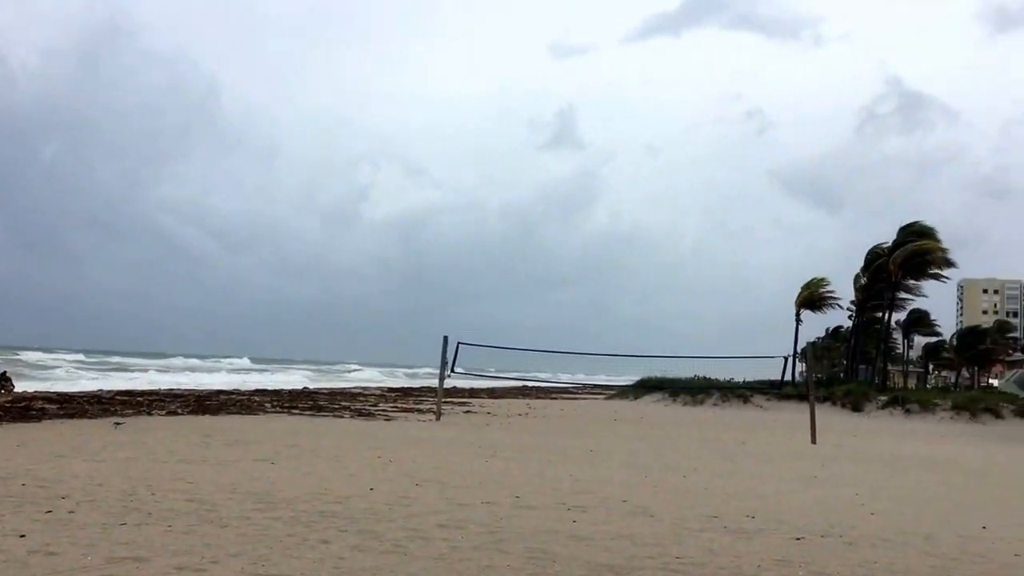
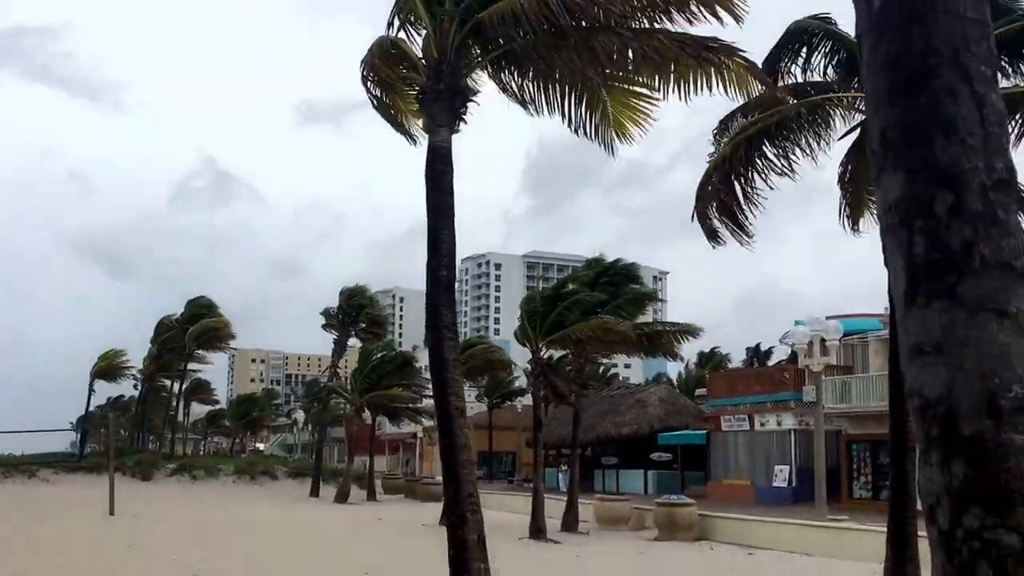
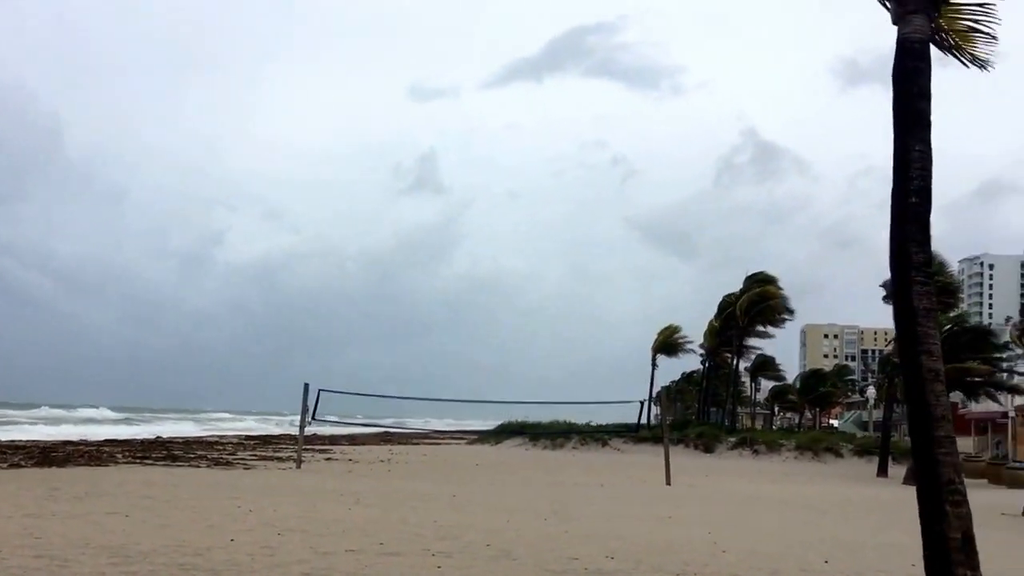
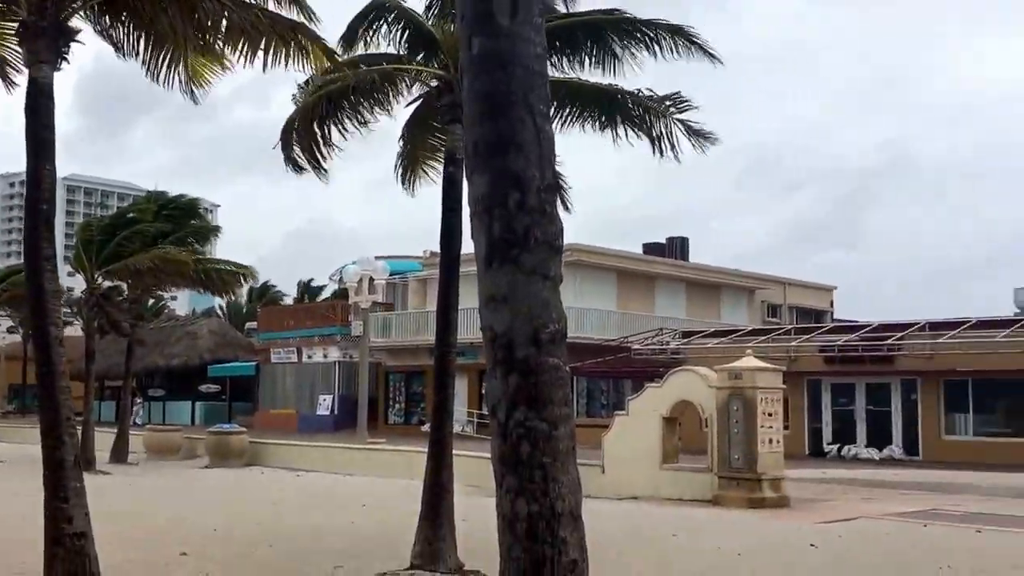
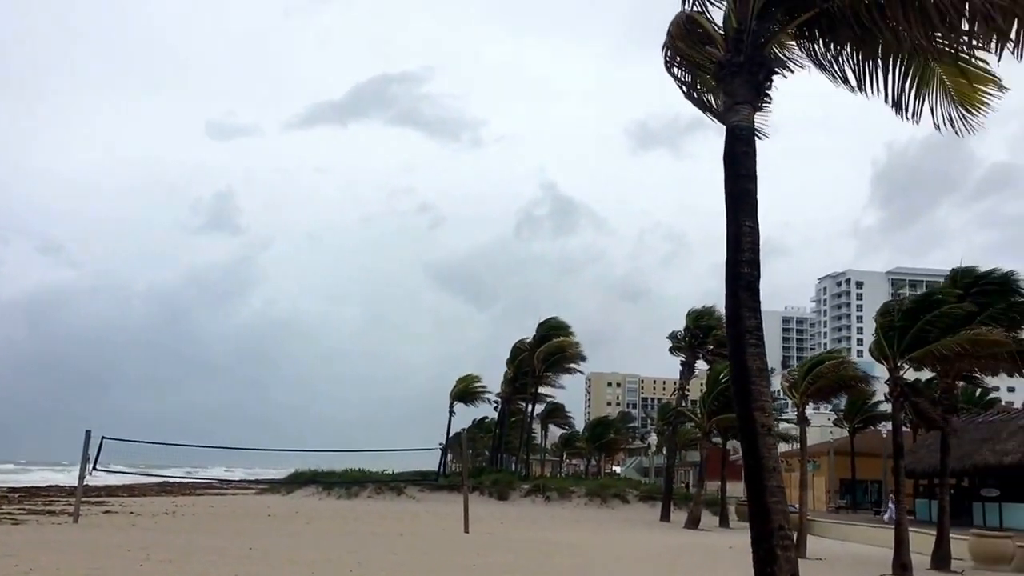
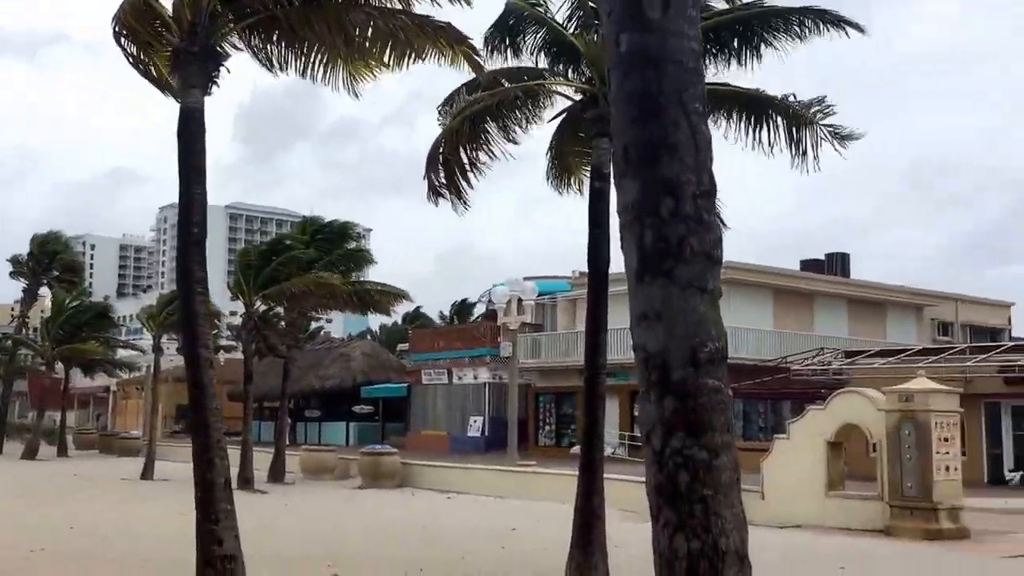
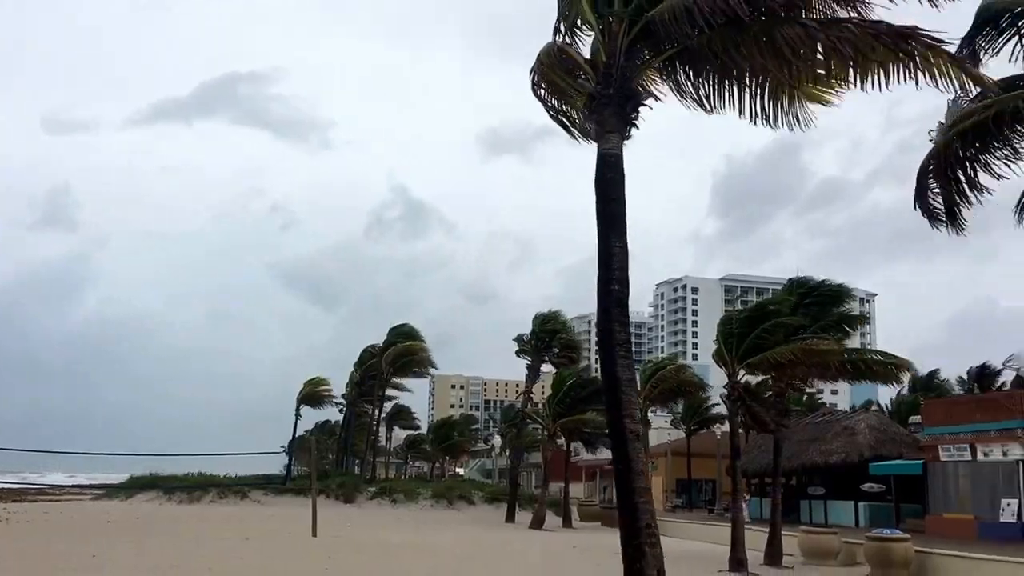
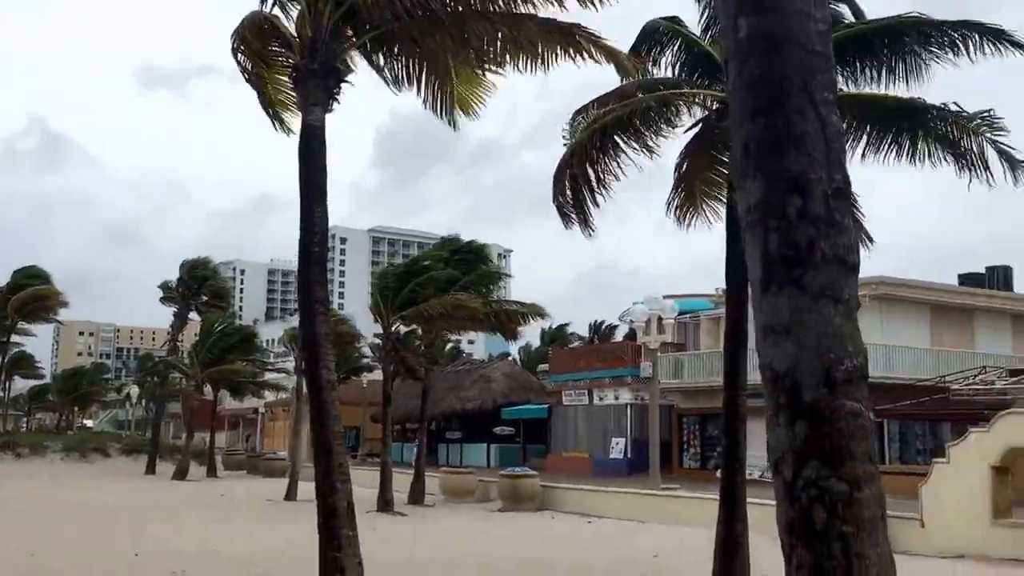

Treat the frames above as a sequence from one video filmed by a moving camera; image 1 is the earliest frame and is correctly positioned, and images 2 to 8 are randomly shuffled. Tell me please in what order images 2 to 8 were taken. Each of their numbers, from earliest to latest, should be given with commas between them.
3, 5, 7, 2, 8, 6, 4
